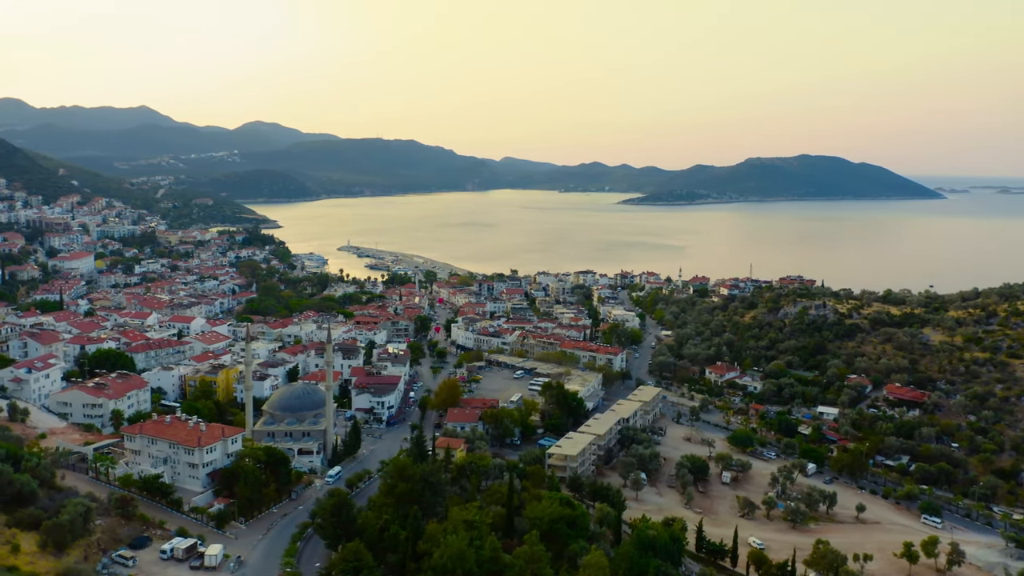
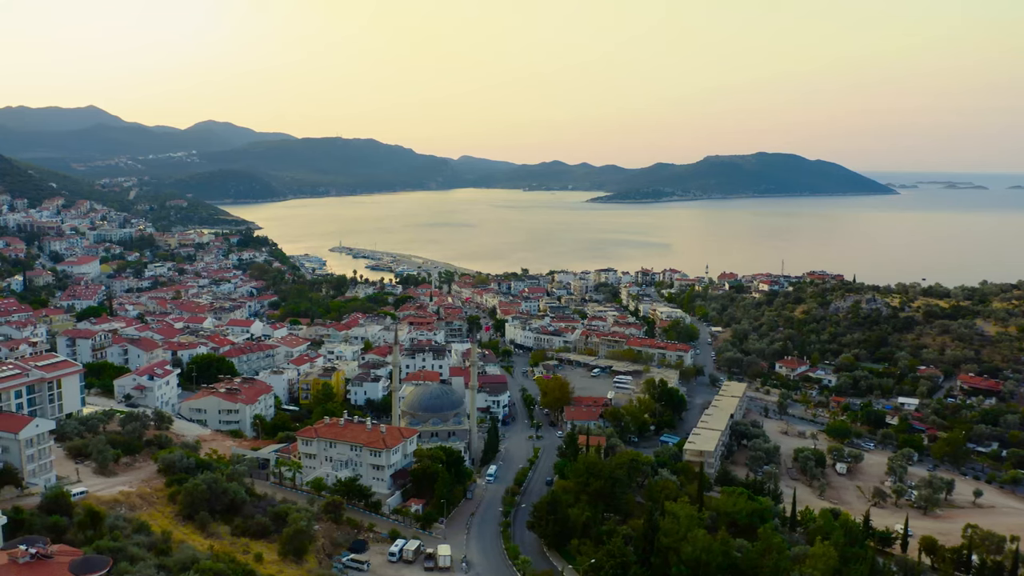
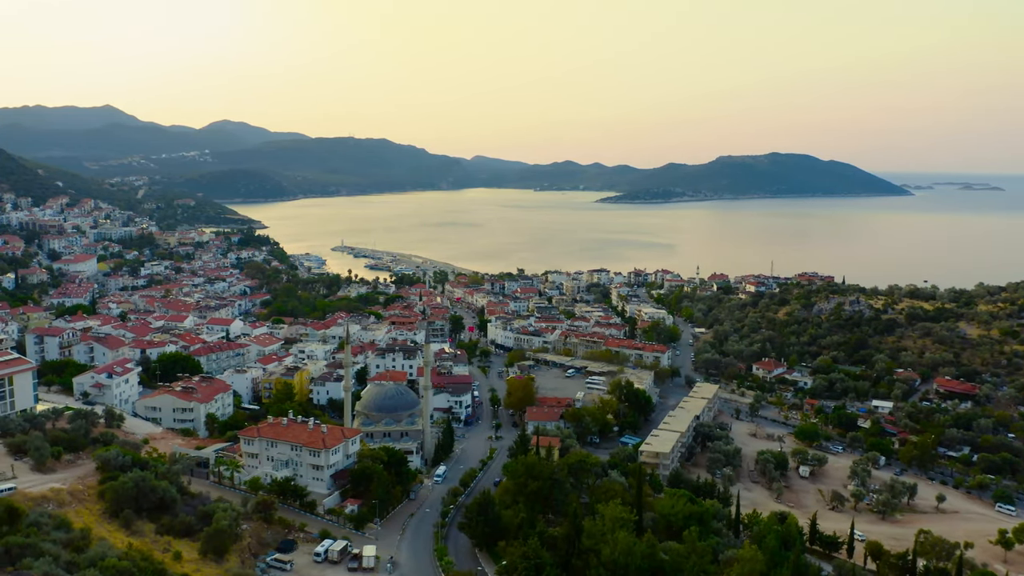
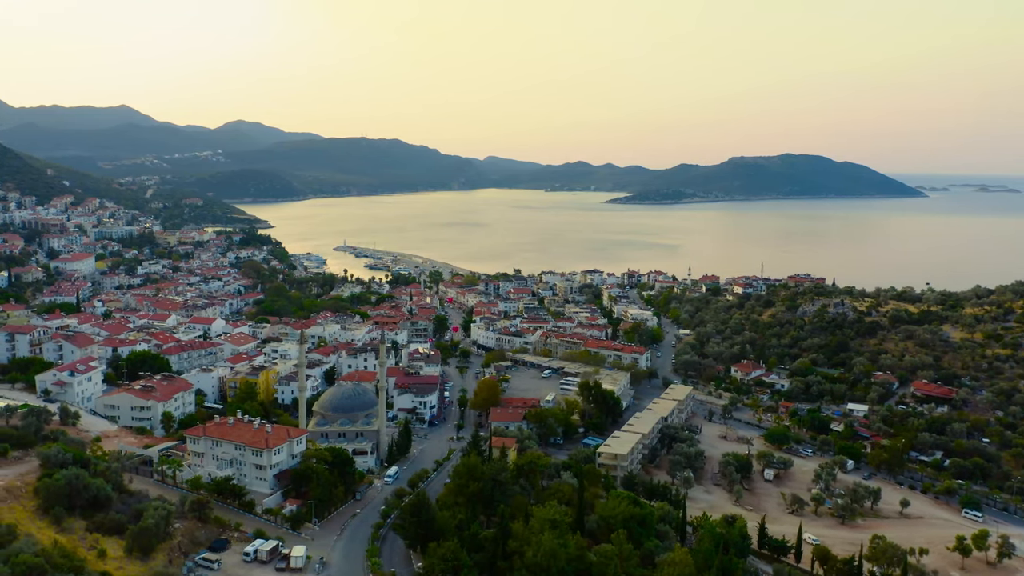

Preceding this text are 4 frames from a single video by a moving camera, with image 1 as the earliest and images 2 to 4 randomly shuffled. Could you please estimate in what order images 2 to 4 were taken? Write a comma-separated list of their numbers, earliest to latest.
4, 3, 2
